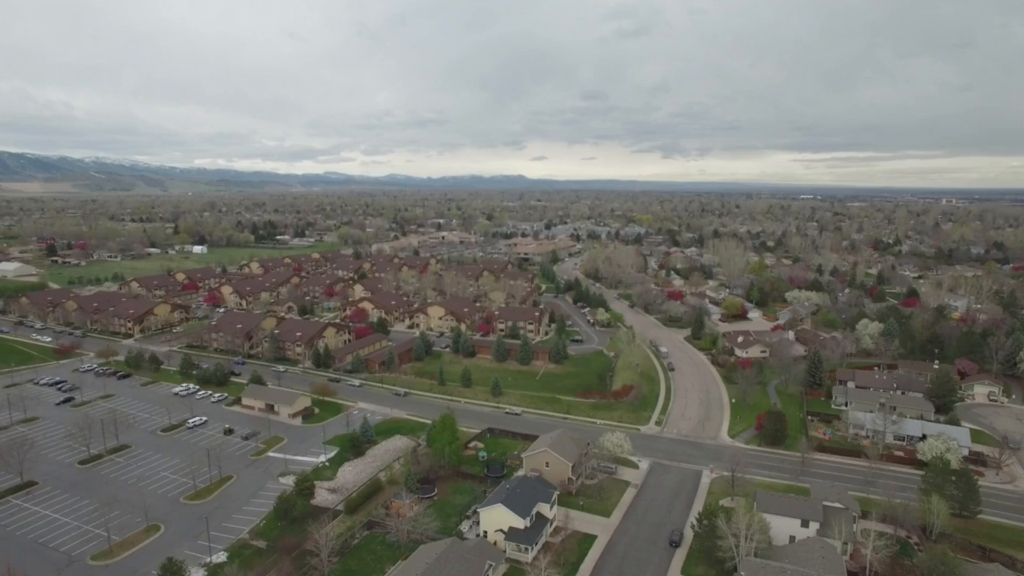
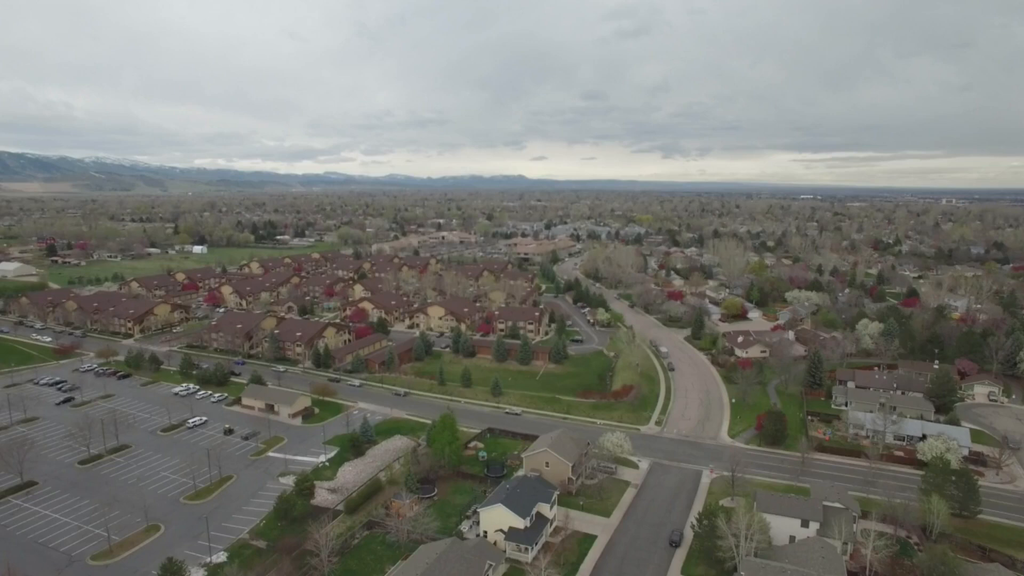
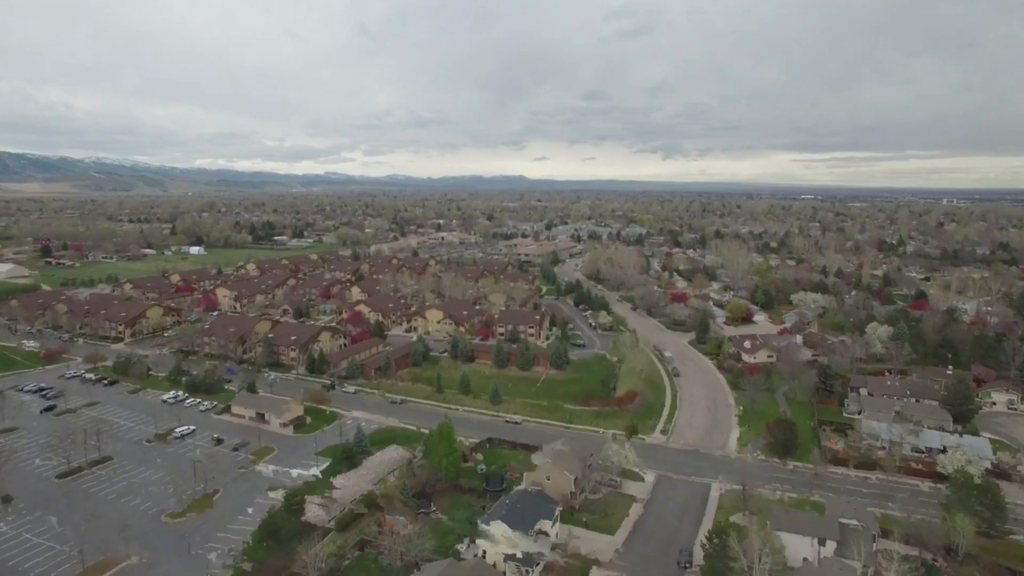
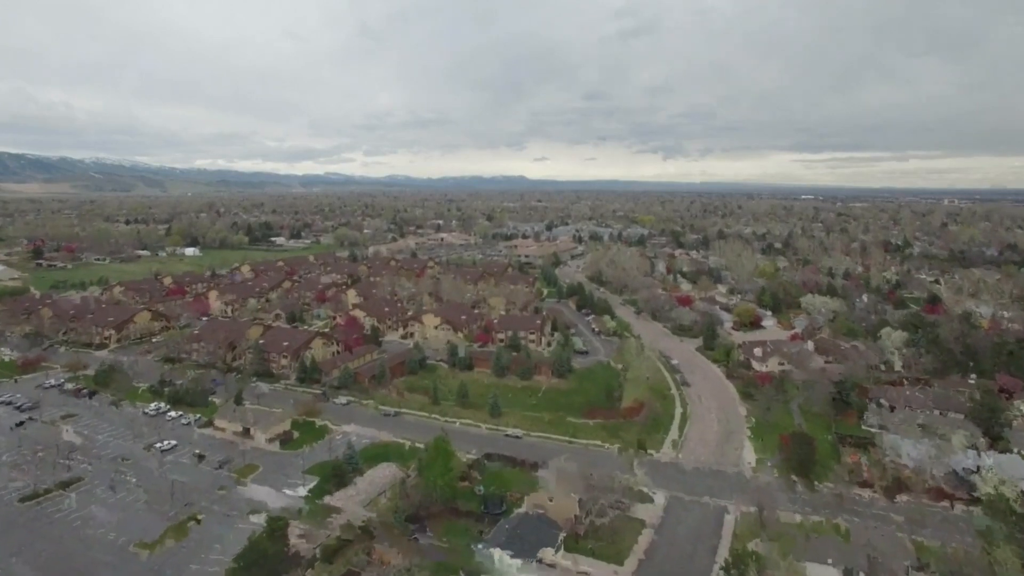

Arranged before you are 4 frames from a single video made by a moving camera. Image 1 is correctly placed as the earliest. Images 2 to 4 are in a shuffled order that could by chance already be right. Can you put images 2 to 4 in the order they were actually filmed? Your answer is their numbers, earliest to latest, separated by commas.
2, 3, 4
